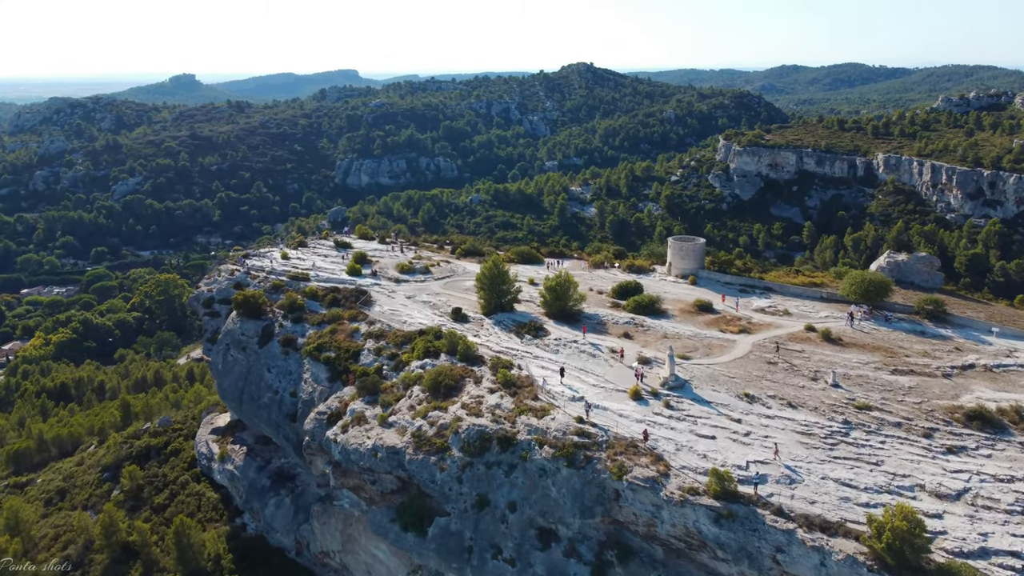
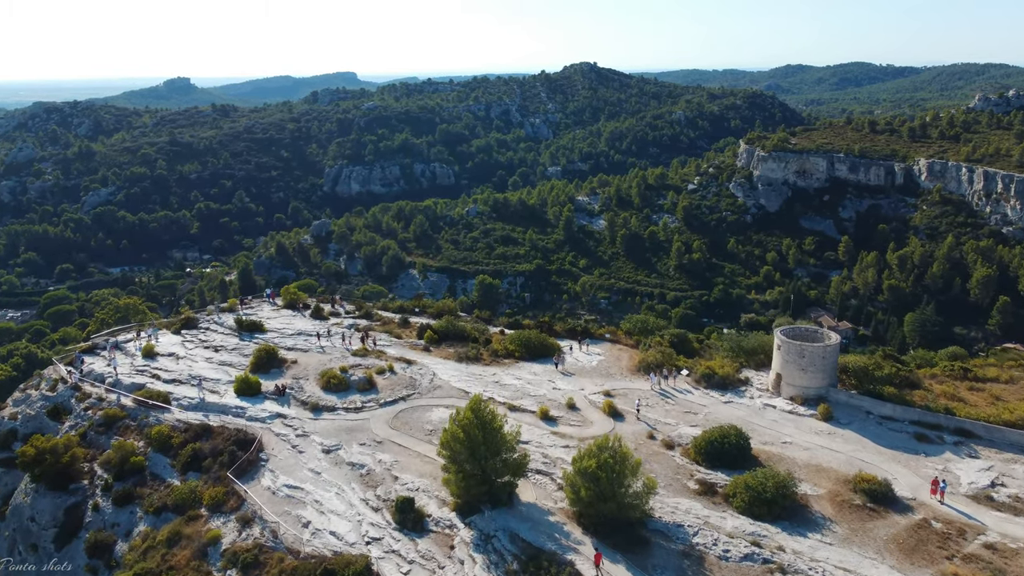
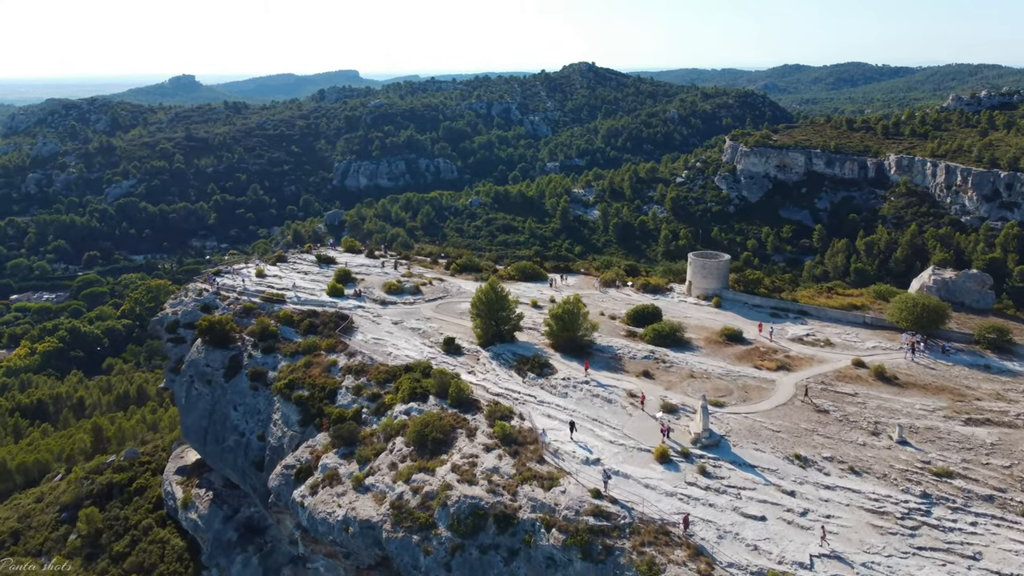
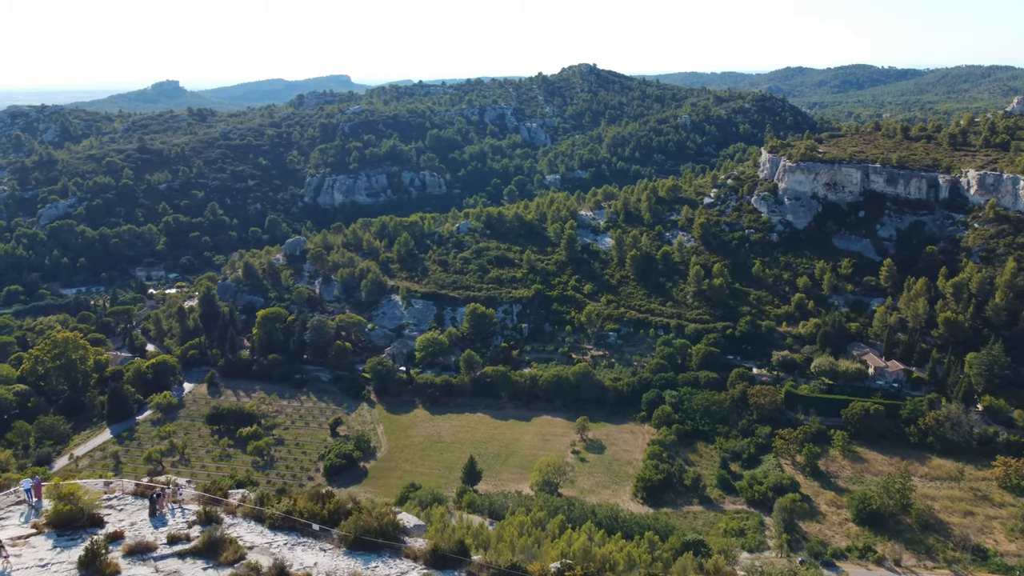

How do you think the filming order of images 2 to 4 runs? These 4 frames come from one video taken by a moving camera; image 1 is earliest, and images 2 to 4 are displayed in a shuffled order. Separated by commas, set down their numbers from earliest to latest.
3, 2, 4
